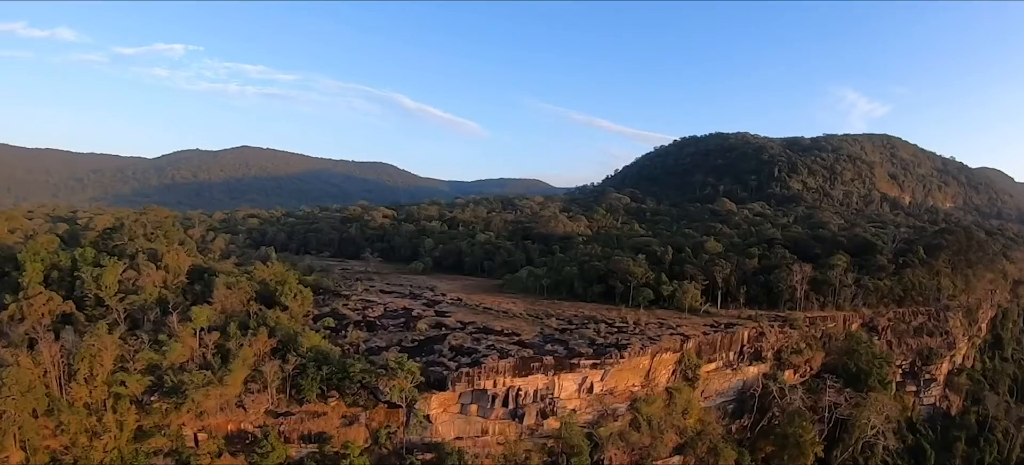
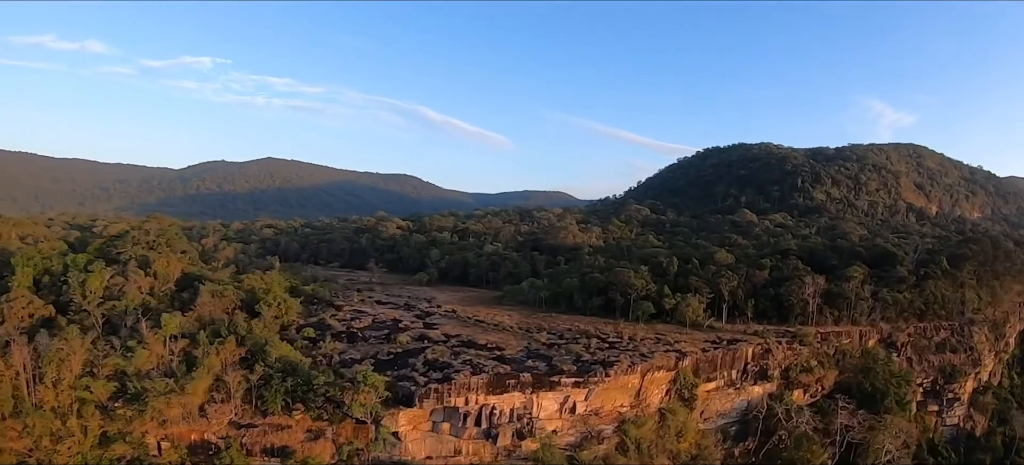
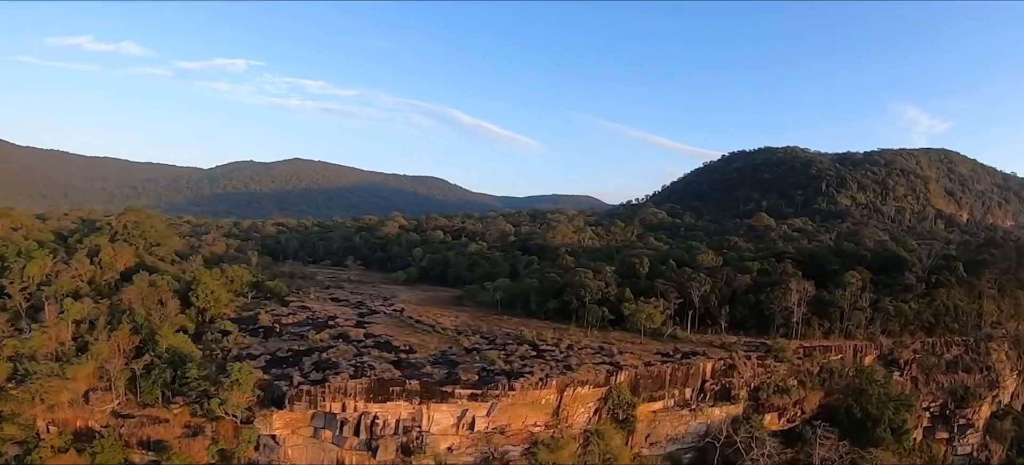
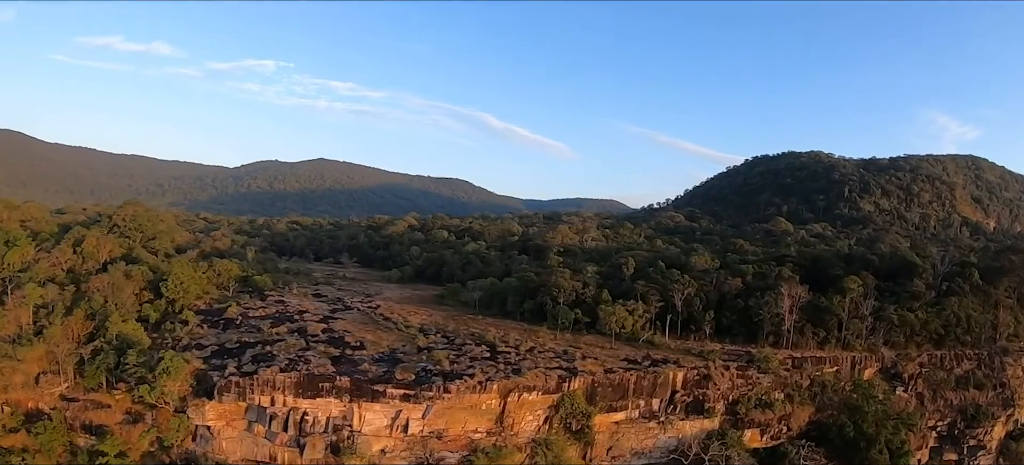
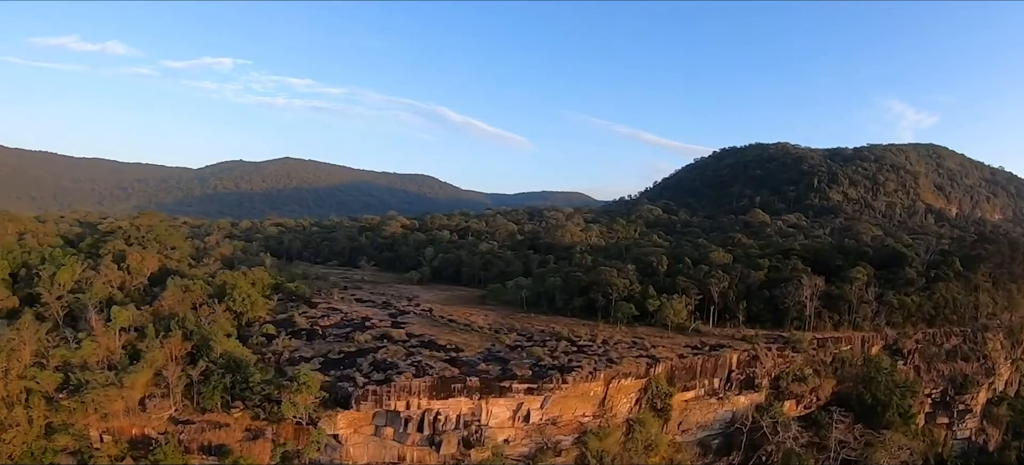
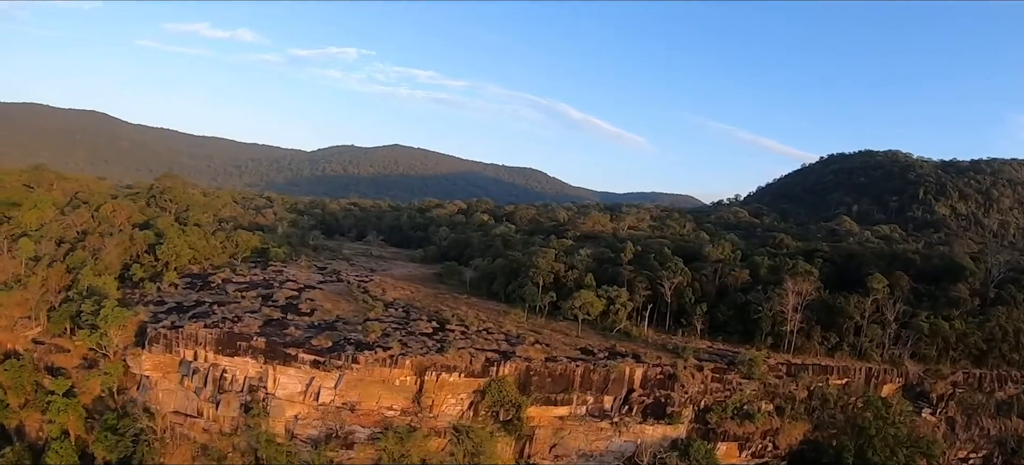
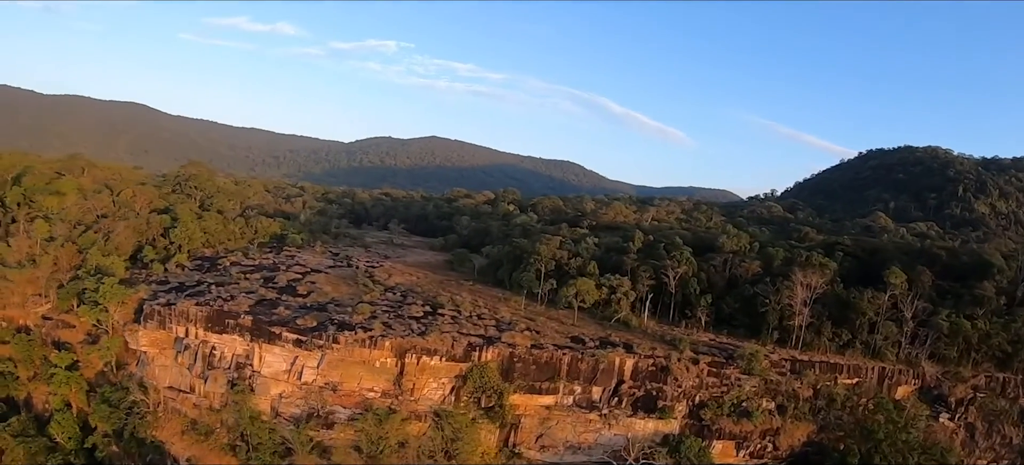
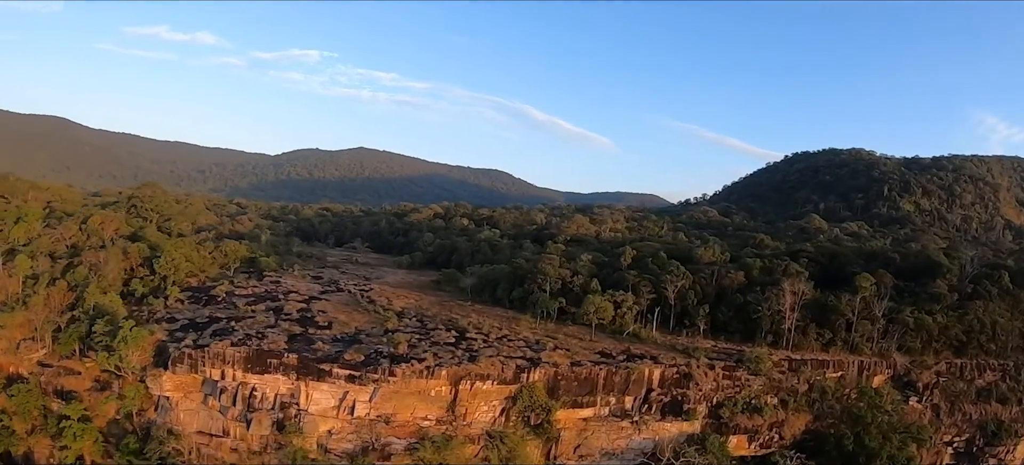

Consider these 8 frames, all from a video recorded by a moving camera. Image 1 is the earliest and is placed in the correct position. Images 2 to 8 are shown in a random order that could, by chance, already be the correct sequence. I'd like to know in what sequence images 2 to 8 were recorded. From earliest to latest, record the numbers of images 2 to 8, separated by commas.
2, 5, 3, 4, 8, 6, 7
